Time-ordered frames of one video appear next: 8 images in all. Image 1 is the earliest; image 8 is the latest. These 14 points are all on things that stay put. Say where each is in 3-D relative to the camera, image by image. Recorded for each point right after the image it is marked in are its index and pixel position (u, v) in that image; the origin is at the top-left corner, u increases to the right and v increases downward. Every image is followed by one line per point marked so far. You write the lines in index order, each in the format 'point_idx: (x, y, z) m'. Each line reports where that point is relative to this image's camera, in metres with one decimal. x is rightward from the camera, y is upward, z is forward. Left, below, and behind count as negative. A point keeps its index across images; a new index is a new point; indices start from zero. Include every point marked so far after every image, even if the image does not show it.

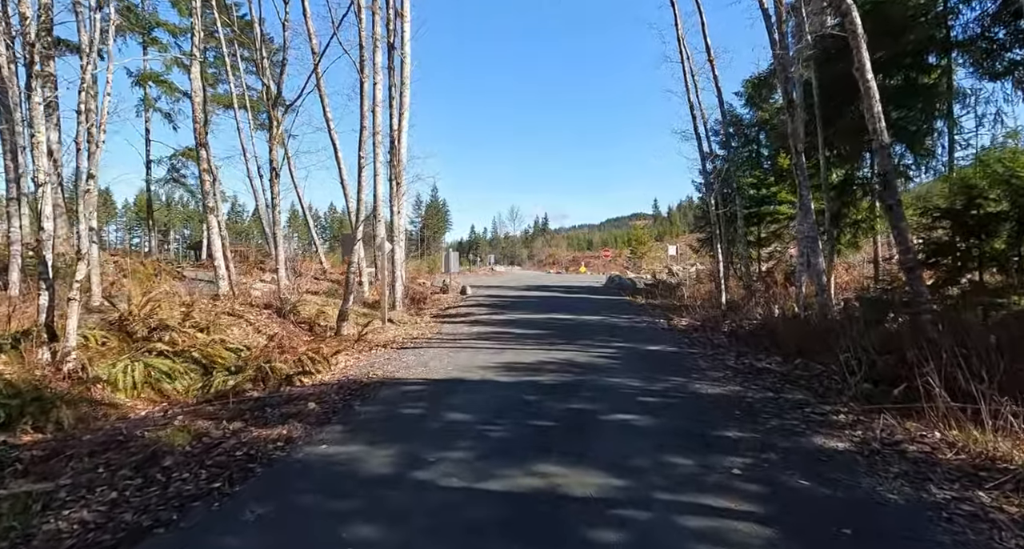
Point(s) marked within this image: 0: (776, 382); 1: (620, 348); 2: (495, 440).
0: (+3.0, -1.2, +7.9) m
1: (+1.7, -1.2, +11.4) m
2: (-0.1, -1.4, +5.7) m
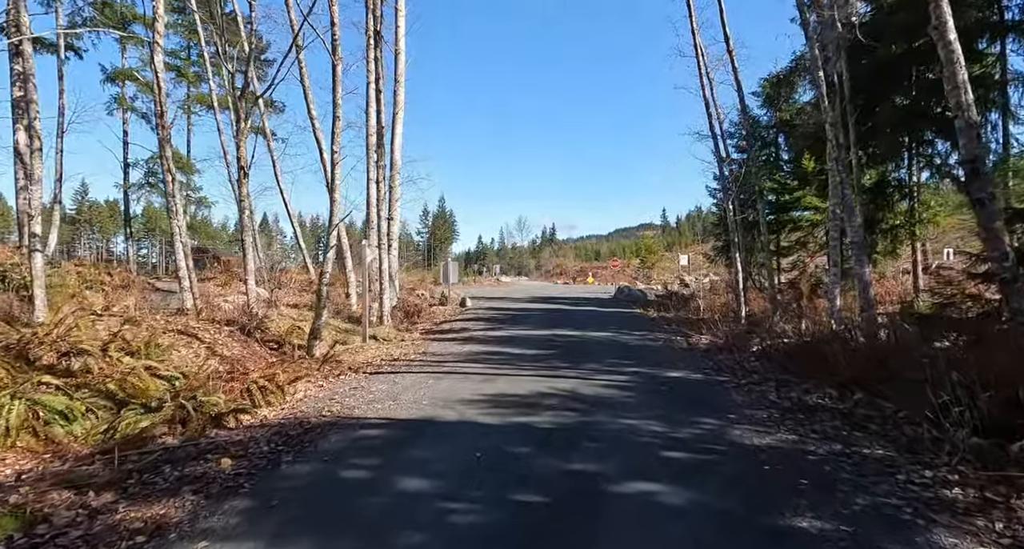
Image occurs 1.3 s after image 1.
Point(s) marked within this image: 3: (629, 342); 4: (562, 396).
0: (+2.9, -1.4, +6.1) m
1: (+1.6, -1.4, +9.6) m
2: (-0.3, -1.5, +3.9) m
3: (+2.4, -1.3, +13.9) m
4: (+0.6, -1.4, +7.9) m
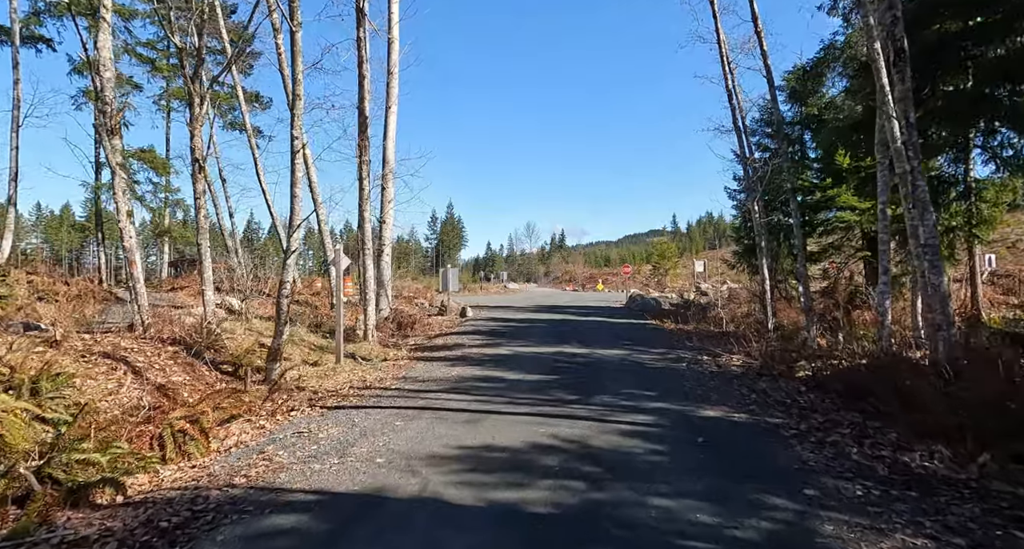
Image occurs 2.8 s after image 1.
0: (+2.8, -1.4, +4.0) m
1: (+1.6, -1.5, +7.5) m
2: (-0.5, -1.5, +1.9) m
3: (+2.3, -1.5, +11.8) m
4: (+0.5, -1.5, +5.9) m
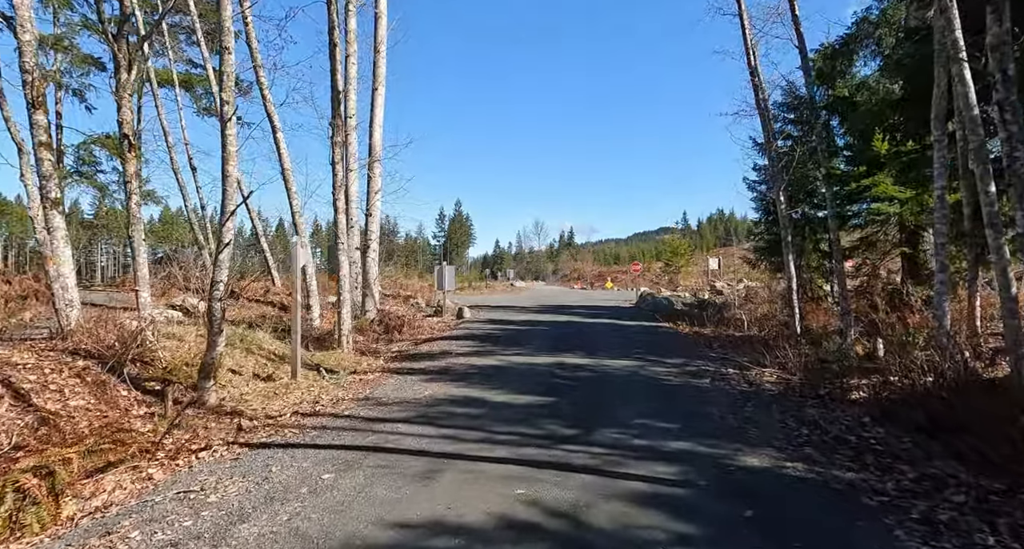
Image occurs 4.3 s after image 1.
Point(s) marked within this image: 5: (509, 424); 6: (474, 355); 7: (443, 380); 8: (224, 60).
0: (+2.5, -1.4, +2.0) m
1: (+1.3, -1.5, +5.5) m
2: (-0.8, -1.5, -0.1) m
3: (+2.2, -1.5, +9.9) m
4: (+0.2, -1.5, +3.9) m
5: (0.0, -1.5, +6.8) m
6: (-0.7, -1.4, +12.4) m
7: (-1.0, -1.5, +9.9) m
8: (-3.3, +2.5, +8.0) m
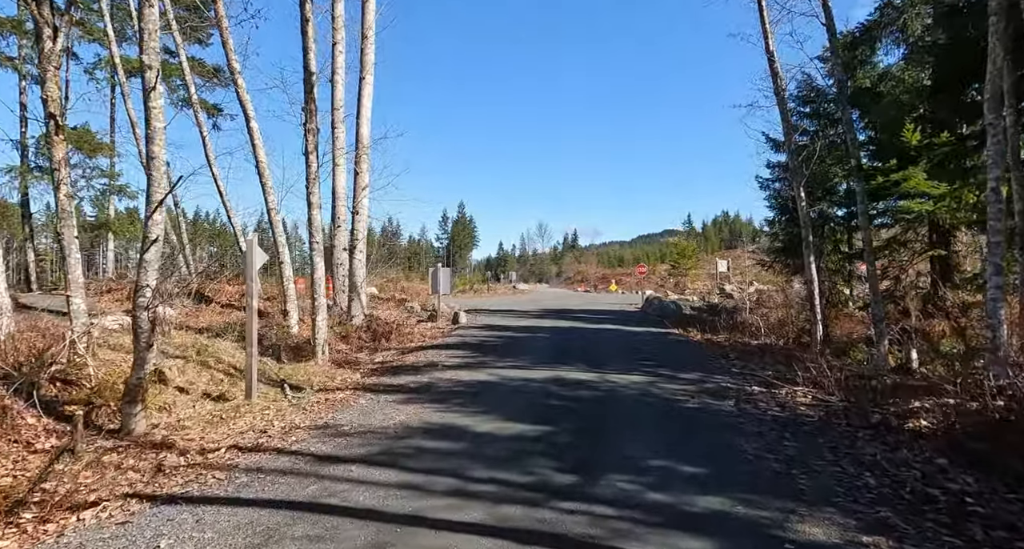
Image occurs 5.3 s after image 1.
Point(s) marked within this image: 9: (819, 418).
0: (+2.3, -1.4, +0.6) m
1: (+1.2, -1.5, +4.1) m
2: (-0.9, -1.5, -1.5) m
3: (+2.0, -1.5, +8.4) m
4: (+0.1, -1.5, +2.5) m
5: (-0.2, -1.5, +5.4) m
6: (-0.8, -1.5, +11.0) m
7: (-1.1, -1.5, +8.5) m
8: (-3.5, +2.5, +6.6) m
9: (+3.1, -1.5, +7.1) m
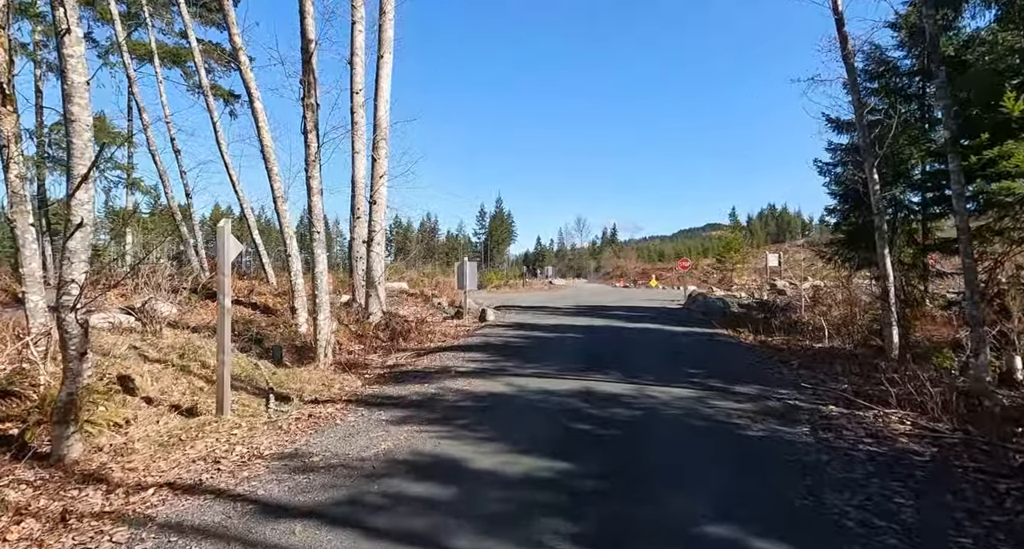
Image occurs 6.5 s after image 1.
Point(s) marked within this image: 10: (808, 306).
0: (+2.1, -1.4, -1.0) m
1: (+1.1, -1.5, +2.5) m
2: (-1.3, -1.5, -3.0) m
3: (+2.2, -1.4, +6.8) m
4: (-0.1, -1.5, +1.0) m
5: (-0.2, -1.5, +3.9) m
6: (-0.5, -1.4, +9.5) m
7: (-0.9, -1.5, +7.0) m
8: (-3.4, +2.5, +5.3) m
9: (+3.2, -1.4, +5.4) m
10: (+6.5, -0.9, +15.0) m
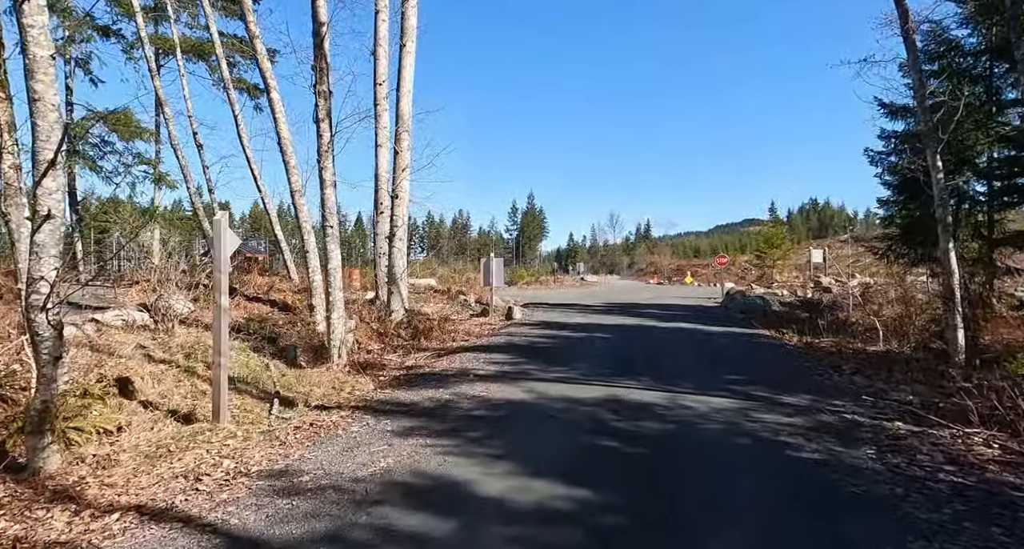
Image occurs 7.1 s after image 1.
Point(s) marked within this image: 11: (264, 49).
0: (+1.9, -1.4, -1.8) m
1: (+1.1, -1.5, +1.8) m
2: (-1.6, -1.5, -3.6) m
3: (+2.4, -1.4, +6.0) m
4: (-0.2, -1.5, +0.3) m
5: (-0.1, -1.4, +3.2) m
6: (-0.2, -1.3, +8.8) m
7: (-0.8, -1.4, +6.4) m
8: (-3.3, +2.6, +4.7) m
9: (+3.3, -1.4, +4.5) m
10: (+7.0, -0.8, +13.9) m
11: (-4.7, +4.3, +13.0) m
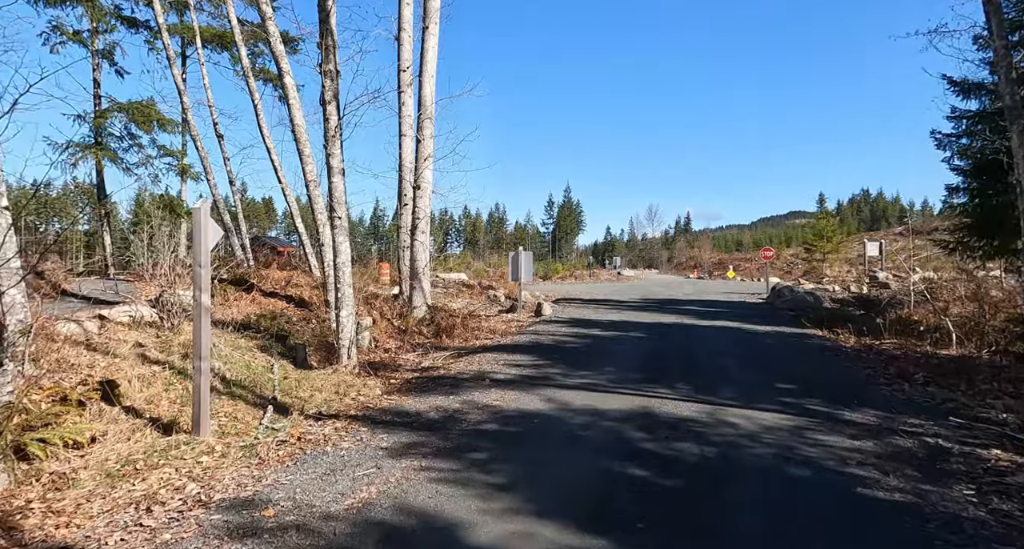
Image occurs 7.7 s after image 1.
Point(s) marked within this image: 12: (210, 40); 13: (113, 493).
0: (+1.5, -1.5, -2.8) m
1: (+0.9, -1.5, +0.8) m
2: (-2.1, -1.6, -4.4) m
3: (+2.5, -1.3, +5.0) m
4: (-0.4, -1.5, -0.6) m
5: (-0.2, -1.4, +2.3) m
6: (+0.1, -1.3, +8.0) m
7: (-0.7, -1.4, +5.6) m
8: (-3.3, +2.6, +4.0) m
9: (+3.3, -1.4, +3.5) m
10: (+7.5, -0.7, +12.7) m
11: (-4.2, +4.4, +12.4) m
12: (-8.5, +6.6, +19.4) m
13: (-2.8, -1.5, +4.9) m
